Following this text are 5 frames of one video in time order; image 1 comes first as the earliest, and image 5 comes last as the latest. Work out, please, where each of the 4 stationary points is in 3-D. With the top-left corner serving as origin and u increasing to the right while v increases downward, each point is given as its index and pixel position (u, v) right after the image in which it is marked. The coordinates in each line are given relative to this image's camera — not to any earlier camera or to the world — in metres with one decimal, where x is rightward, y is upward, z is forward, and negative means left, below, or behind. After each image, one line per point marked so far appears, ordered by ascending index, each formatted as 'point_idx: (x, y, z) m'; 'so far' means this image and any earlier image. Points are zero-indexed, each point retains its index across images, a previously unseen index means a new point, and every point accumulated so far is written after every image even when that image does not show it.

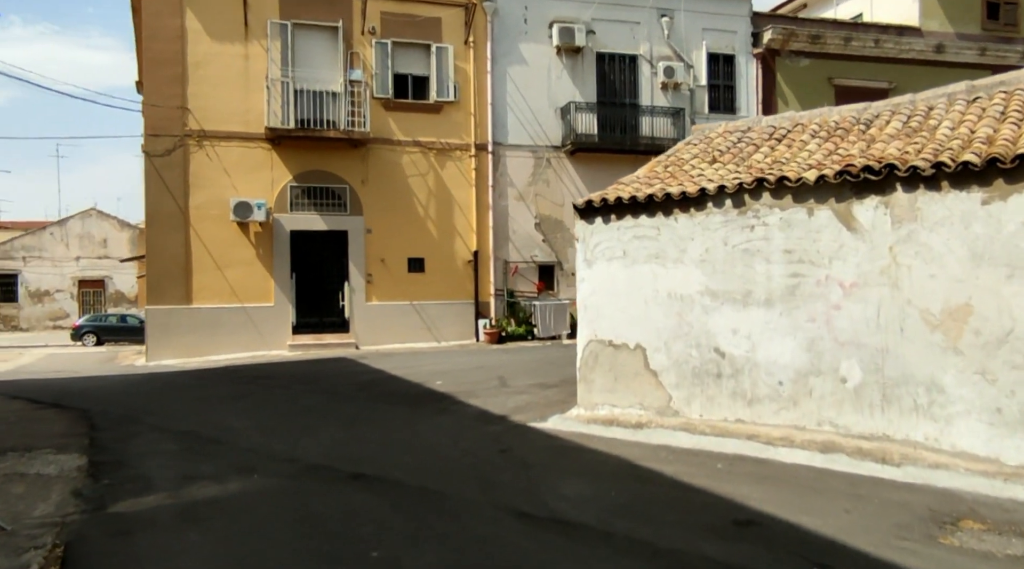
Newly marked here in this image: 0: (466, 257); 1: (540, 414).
0: (-1.1, +0.6, +17.8) m
1: (+0.3, -1.5, +9.0) m
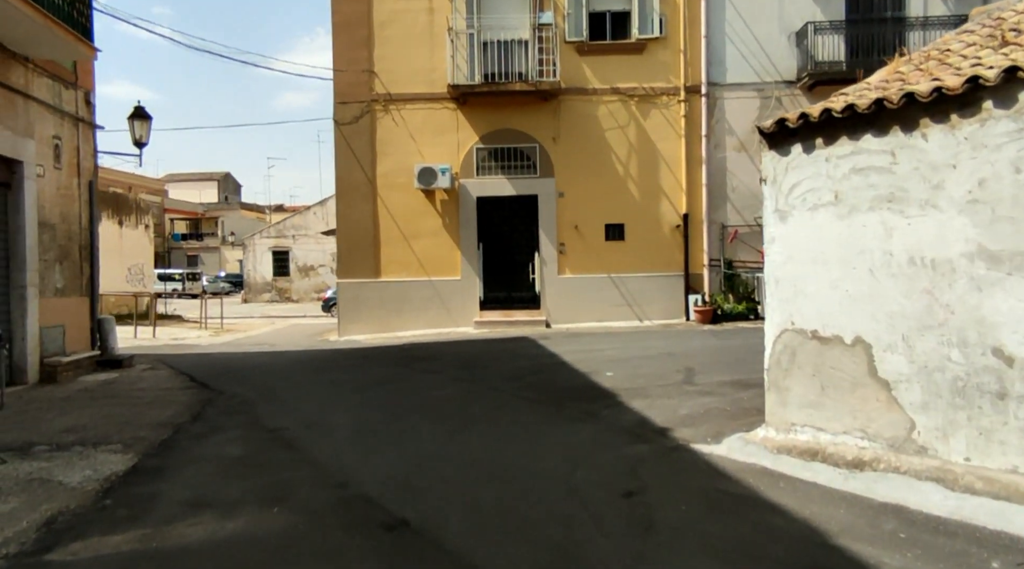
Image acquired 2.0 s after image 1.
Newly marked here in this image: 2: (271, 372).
0: (+3.2, +1.2, +15.1) m
1: (+1.7, -1.2, +6.4) m
2: (-3.4, -1.2, +10.9) m
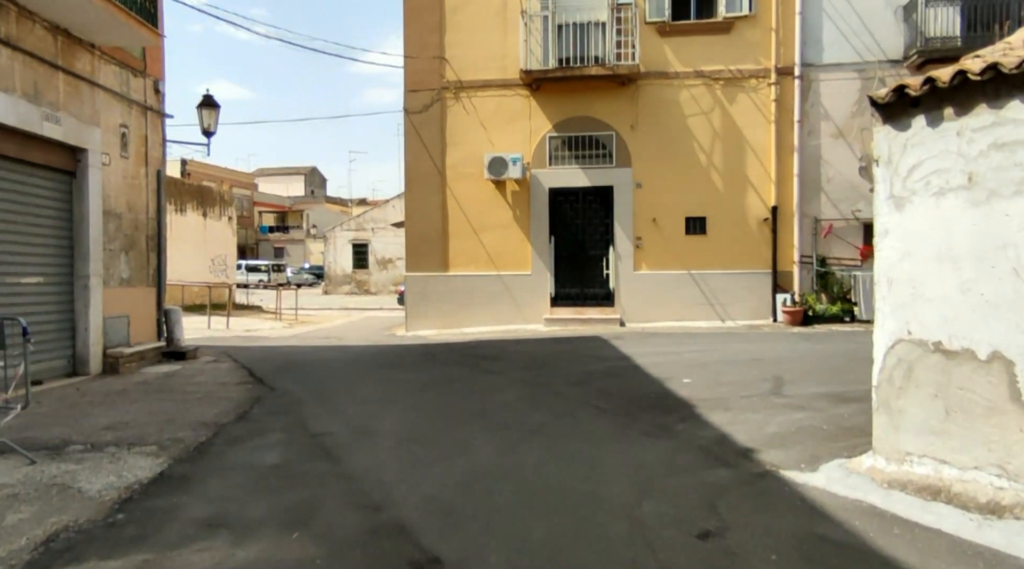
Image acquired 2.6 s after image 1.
0: (+4.5, +1.2, +14.0) m
1: (+2.1, -1.2, +5.5) m
2: (-2.5, -1.1, +10.5) m
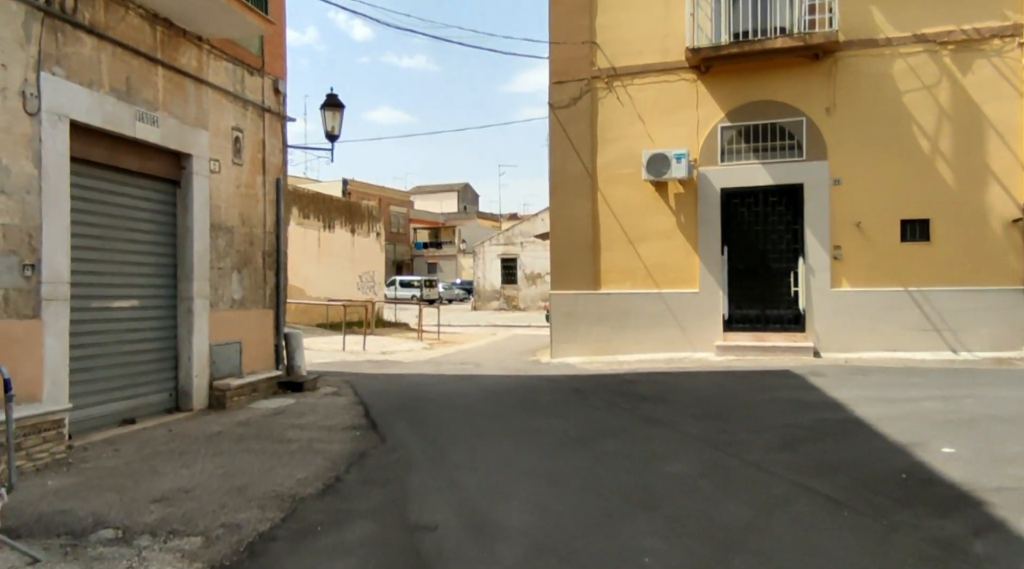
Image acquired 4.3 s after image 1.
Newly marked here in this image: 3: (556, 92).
0: (+6.9, +1.0, +10.8) m
1: (+2.9, -1.3, +2.9) m
2: (-0.6, -1.4, +8.7) m
3: (+0.7, +3.3, +13.2) m
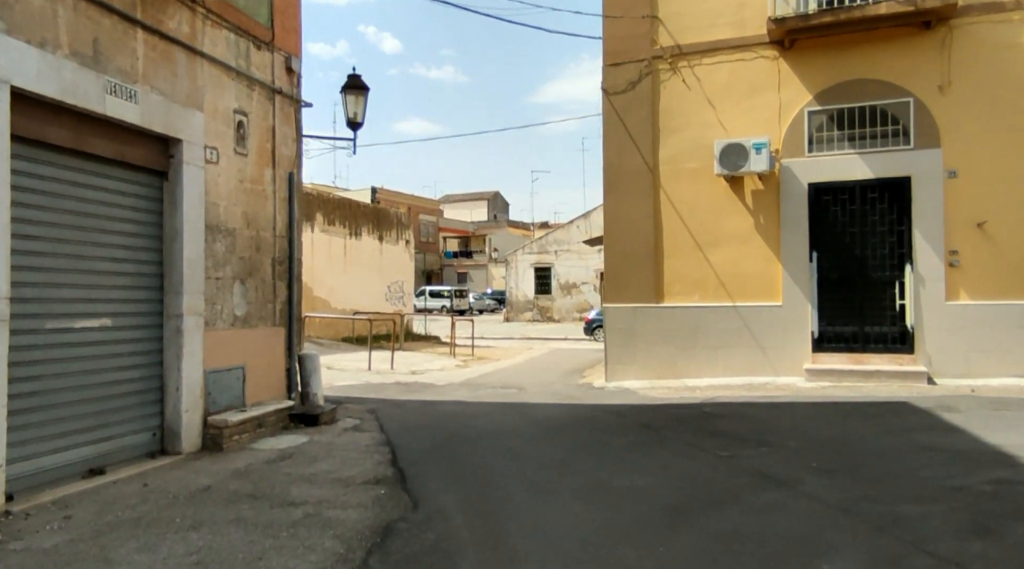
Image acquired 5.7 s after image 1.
0: (+7.5, +0.8, +8.8) m
1: (+3.3, -1.4, +1.0) m
2: (0.0, -1.5, +6.9) m
3: (+1.4, +3.1, +11.5) m
